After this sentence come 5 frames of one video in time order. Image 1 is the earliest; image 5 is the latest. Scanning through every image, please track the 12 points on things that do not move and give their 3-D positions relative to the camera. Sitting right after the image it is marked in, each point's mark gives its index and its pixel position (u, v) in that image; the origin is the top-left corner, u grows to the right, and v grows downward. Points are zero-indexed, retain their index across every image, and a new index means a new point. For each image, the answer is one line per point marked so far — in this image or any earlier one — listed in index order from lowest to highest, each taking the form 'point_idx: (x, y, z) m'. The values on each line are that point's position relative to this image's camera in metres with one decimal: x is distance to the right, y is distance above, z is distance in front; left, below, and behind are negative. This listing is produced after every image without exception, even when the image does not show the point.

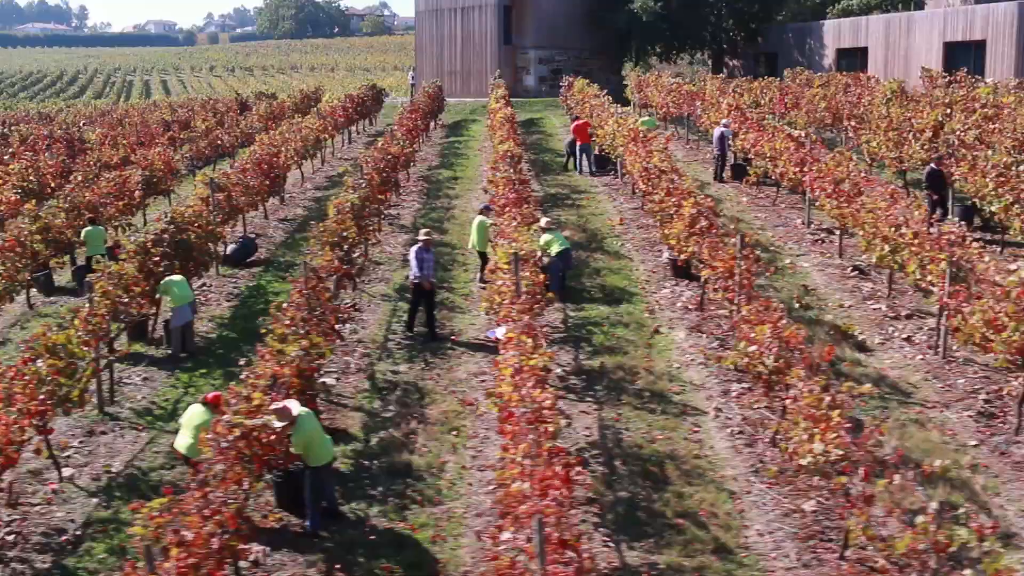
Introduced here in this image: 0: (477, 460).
0: (-0.5, -2.7, +11.3) m
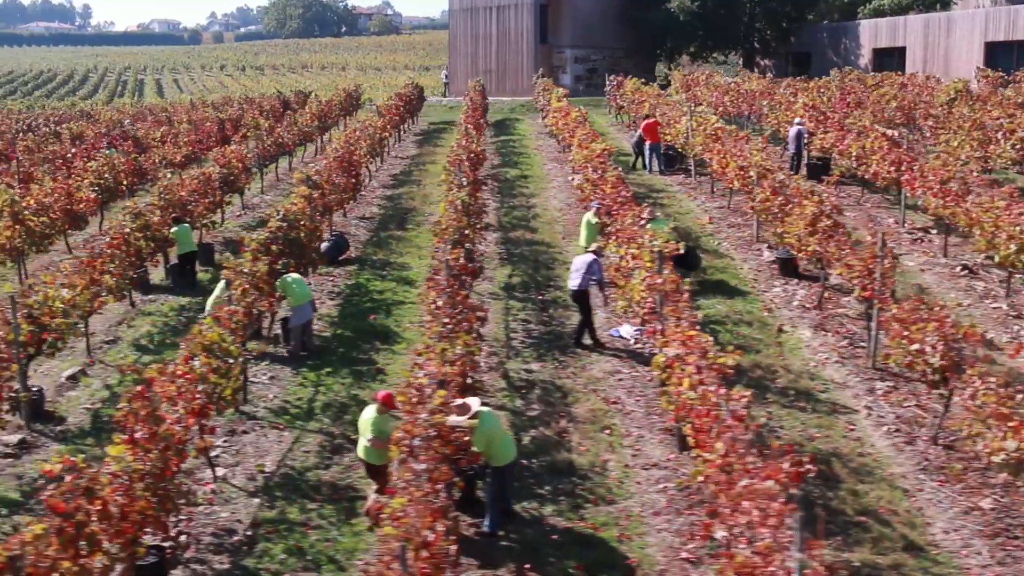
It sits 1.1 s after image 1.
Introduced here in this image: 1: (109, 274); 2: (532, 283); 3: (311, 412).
0: (+2.0, -2.7, +11.3) m
1: (-8.5, +0.3, +15.1) m
2: (+0.5, +0.1, +16.6) m
3: (-3.6, -2.2, +12.7) m
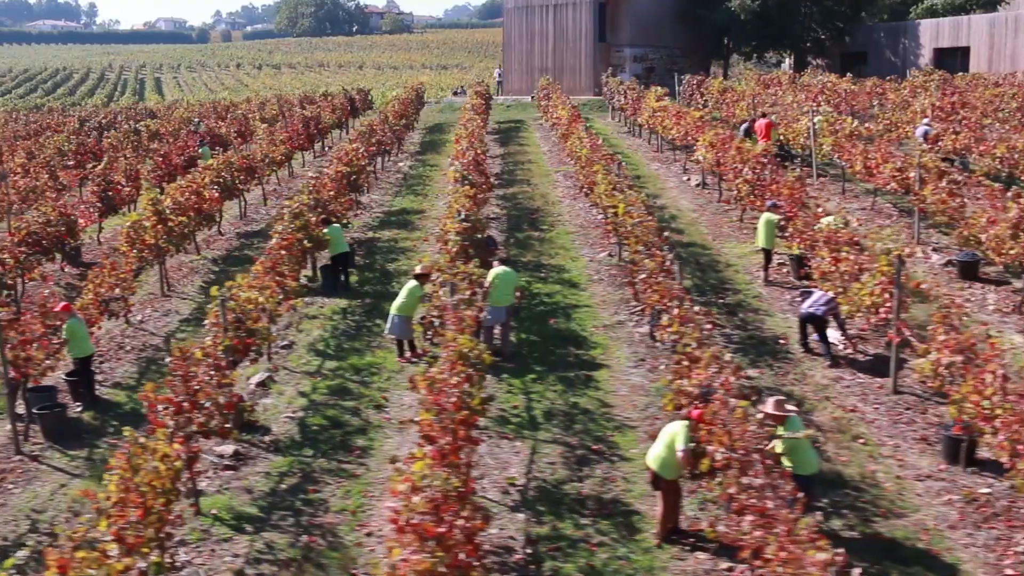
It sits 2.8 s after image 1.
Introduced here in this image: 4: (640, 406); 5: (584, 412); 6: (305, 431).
0: (+6.0, -2.7, +10.8) m
1: (-4.6, +0.2, +14.6) m
2: (+4.4, +0.1, +16.1) m
3: (+0.4, -2.3, +12.2) m
4: (+2.2, -2.0, +12.4) m
5: (+1.2, -2.1, +12.3) m
6: (-3.6, -2.5, +12.3) m
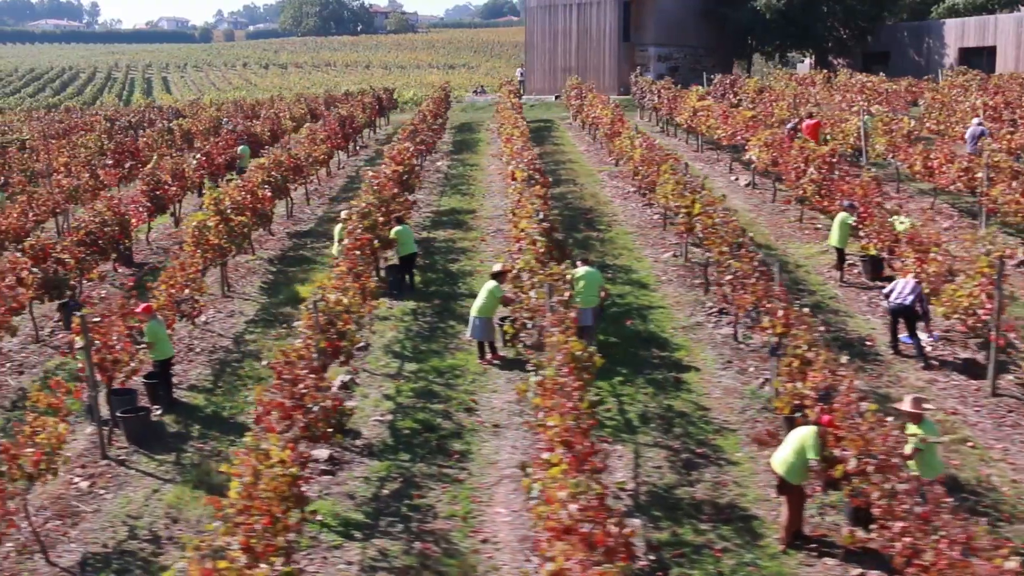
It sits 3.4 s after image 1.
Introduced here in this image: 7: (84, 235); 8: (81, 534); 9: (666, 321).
0: (+7.6, -2.8, +10.7) m
1: (-3.0, +0.2, +14.4) m
2: (+6.0, 0.0, +16.0) m
3: (+2.0, -2.3, +12.0) m
4: (+3.8, -2.1, +12.2) m
5: (+2.9, -2.2, +12.2) m
6: (-2.0, -2.5, +12.1) m
7: (-10.6, +1.3, +17.7) m
8: (-6.4, -3.7, +10.6) m
9: (+3.2, -0.7, +15.1) m
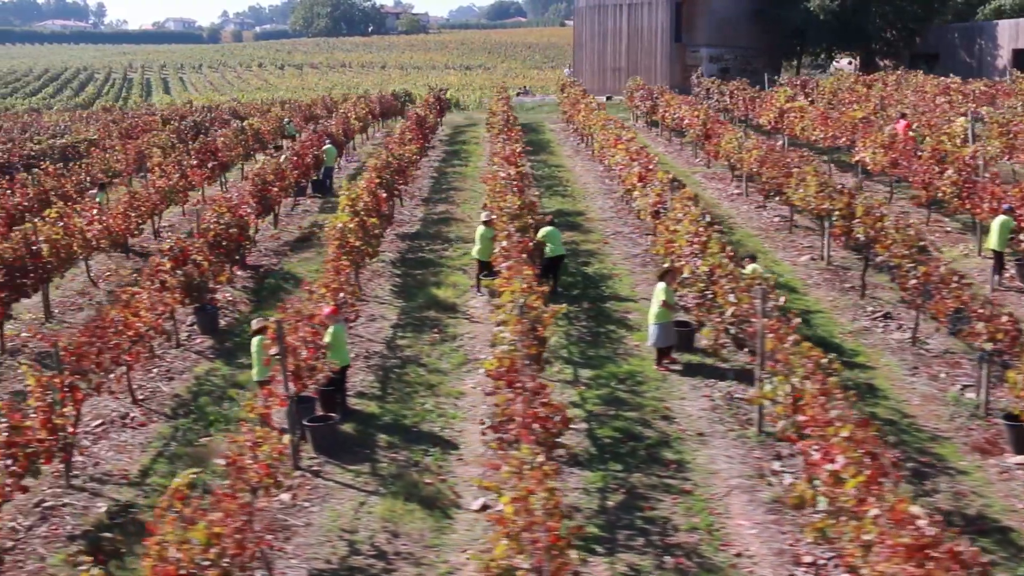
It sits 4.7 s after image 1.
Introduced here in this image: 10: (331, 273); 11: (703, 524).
0: (+11.0, -2.8, +10.4) m
1: (+0.4, +0.1, +14.0) m
2: (+9.3, 0.0, +15.7) m
3: (+5.4, -2.4, +11.7) m
4: (+7.2, -2.1, +11.9) m
5: (+6.2, -2.2, +11.9) m
6: (+1.4, -2.6, +11.8) m
7: (-7.3, +1.2, +17.3) m
8: (-3.0, -3.7, +10.3) m
9: (+6.6, -0.8, +14.8) m
10: (-3.7, +0.3, +14.5) m
11: (+2.7, -3.3, +10.1) m
